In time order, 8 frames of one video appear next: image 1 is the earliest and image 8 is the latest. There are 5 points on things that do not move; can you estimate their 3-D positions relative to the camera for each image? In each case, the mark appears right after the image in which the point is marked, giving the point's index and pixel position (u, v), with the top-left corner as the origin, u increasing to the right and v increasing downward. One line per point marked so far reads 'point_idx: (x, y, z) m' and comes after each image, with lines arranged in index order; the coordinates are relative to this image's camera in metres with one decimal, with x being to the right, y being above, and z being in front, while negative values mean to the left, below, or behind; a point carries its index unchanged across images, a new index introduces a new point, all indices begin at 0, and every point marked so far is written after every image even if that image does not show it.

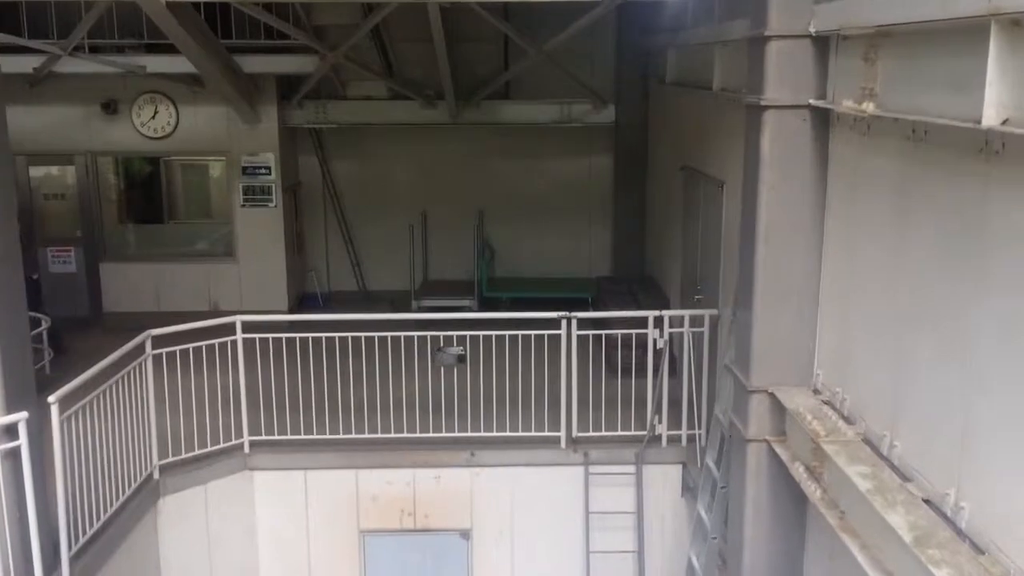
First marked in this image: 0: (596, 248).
0: (+0.9, +0.4, +10.4) m
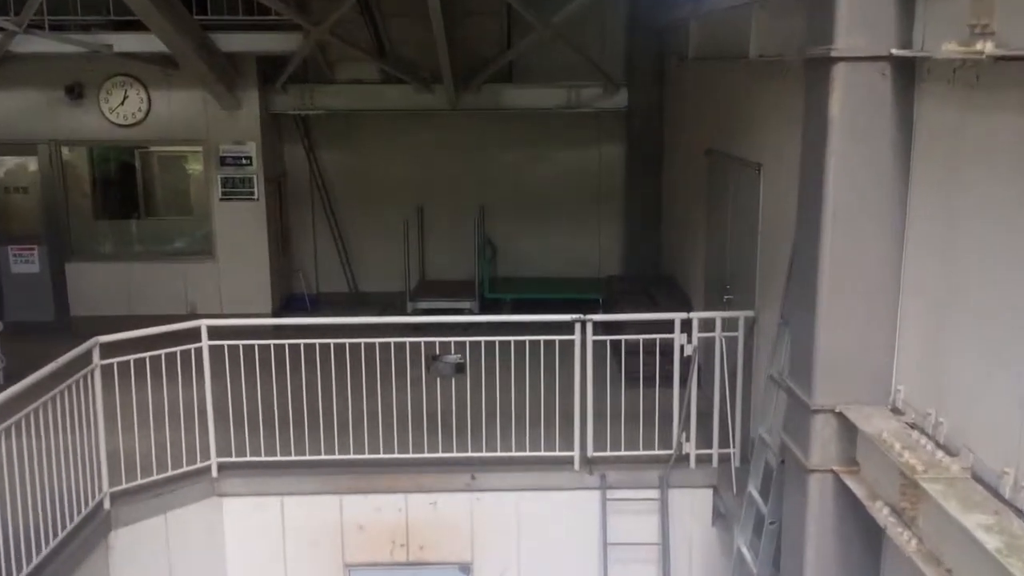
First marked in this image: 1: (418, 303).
0: (+1.0, +0.4, +9.6) m
1: (-0.9, -0.2, +8.7) m
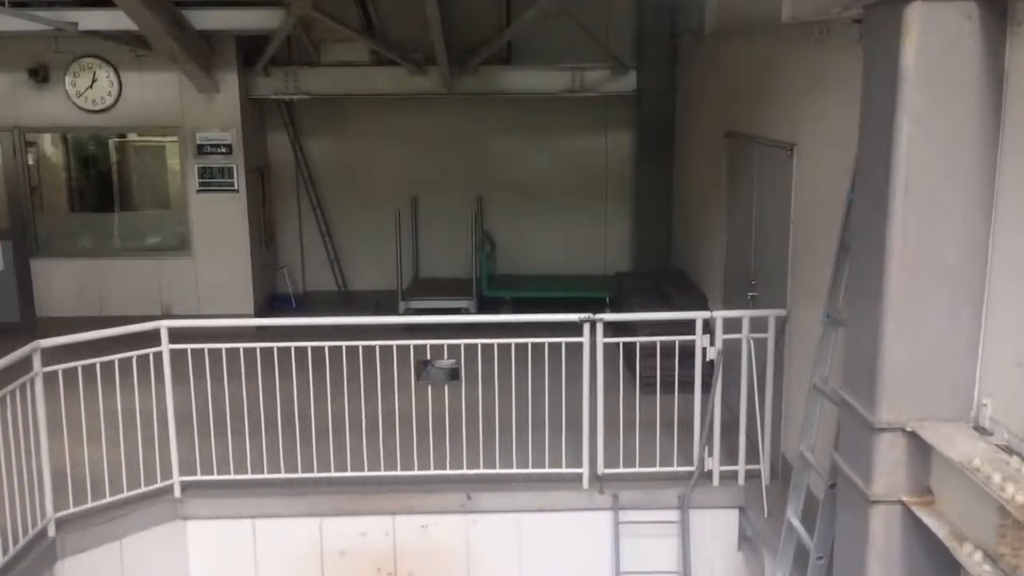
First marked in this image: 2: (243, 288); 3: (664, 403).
0: (+1.0, +0.5, +9.0) m
1: (-0.9, -0.1, +8.1) m
2: (-2.3, 0.0, +8.1) m
3: (+0.9, -0.8, +5.9) m
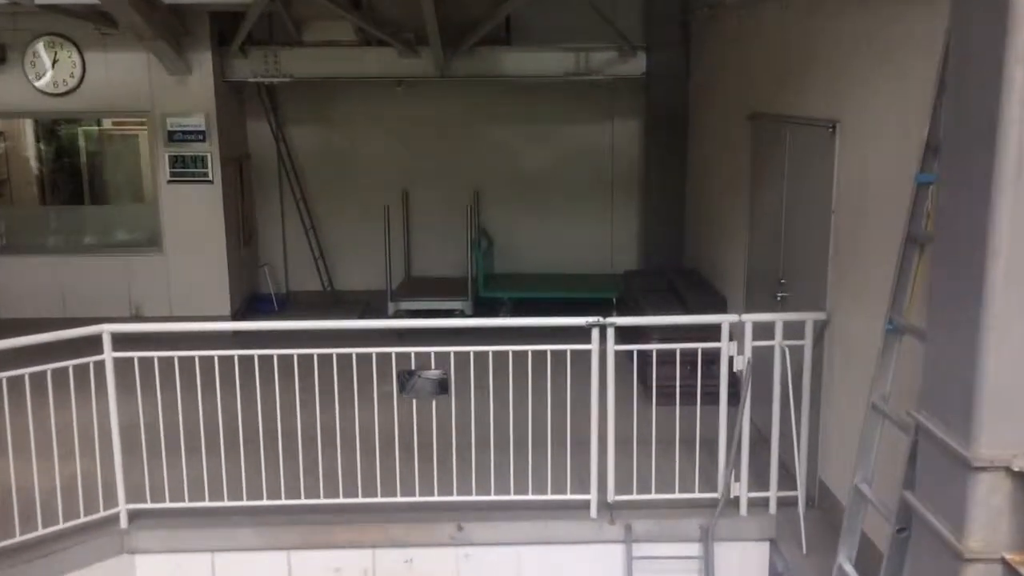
0: (+1.0, +0.5, +8.4) m
1: (-0.9, -0.1, +7.5) m
2: (-2.3, 0.0, +7.5) m
3: (+0.9, -0.8, +5.3) m
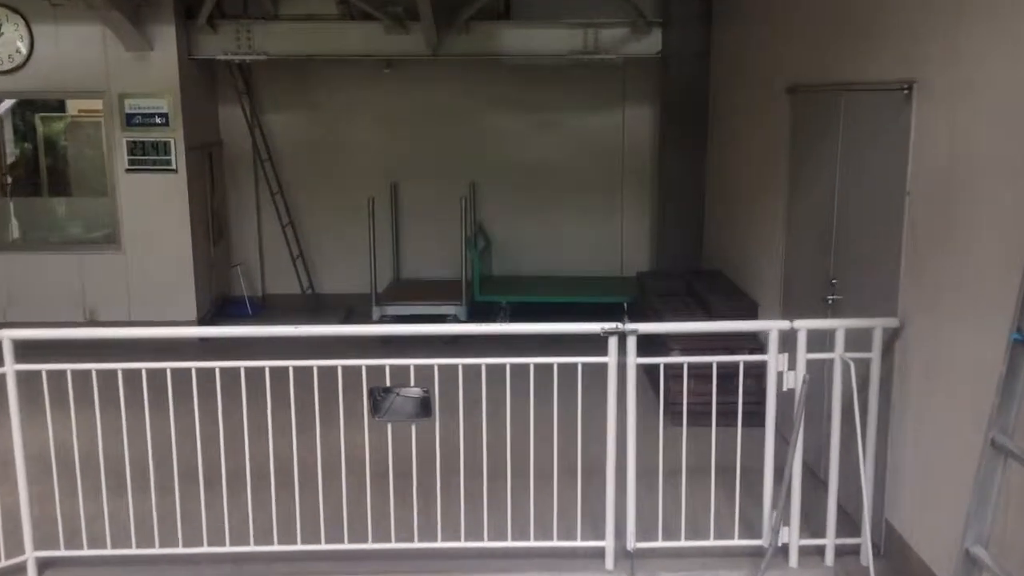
0: (+1.0, +0.4, +7.6) m
1: (-0.9, -0.2, +6.7) m
2: (-2.3, 0.0, +6.7) m
3: (+0.9, -0.8, +4.5) m
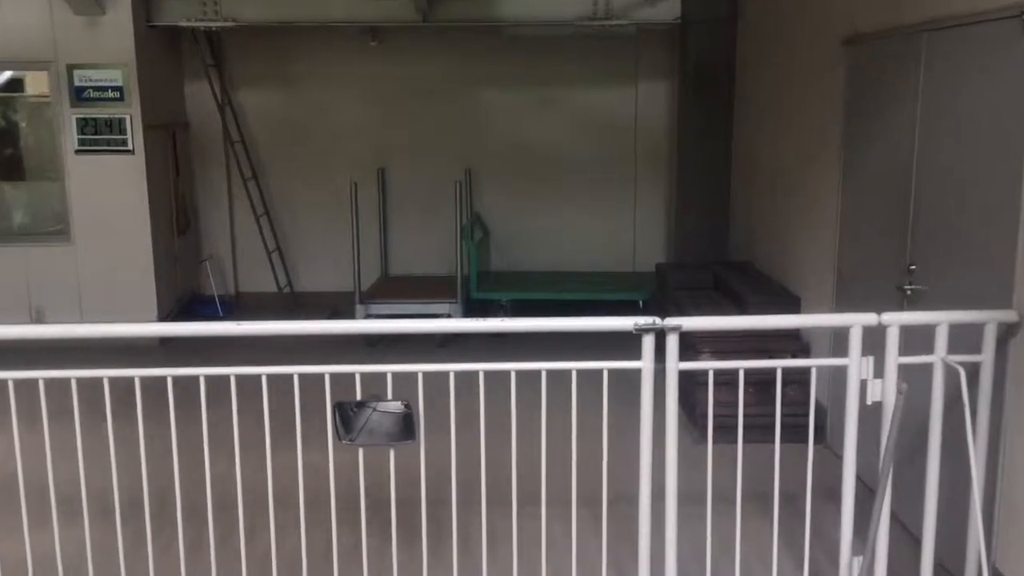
0: (+1.0, +0.5, +6.8) m
1: (-0.9, -0.1, +5.9) m
2: (-2.3, 0.0, +6.0) m
3: (+0.9, -0.7, +3.7) m
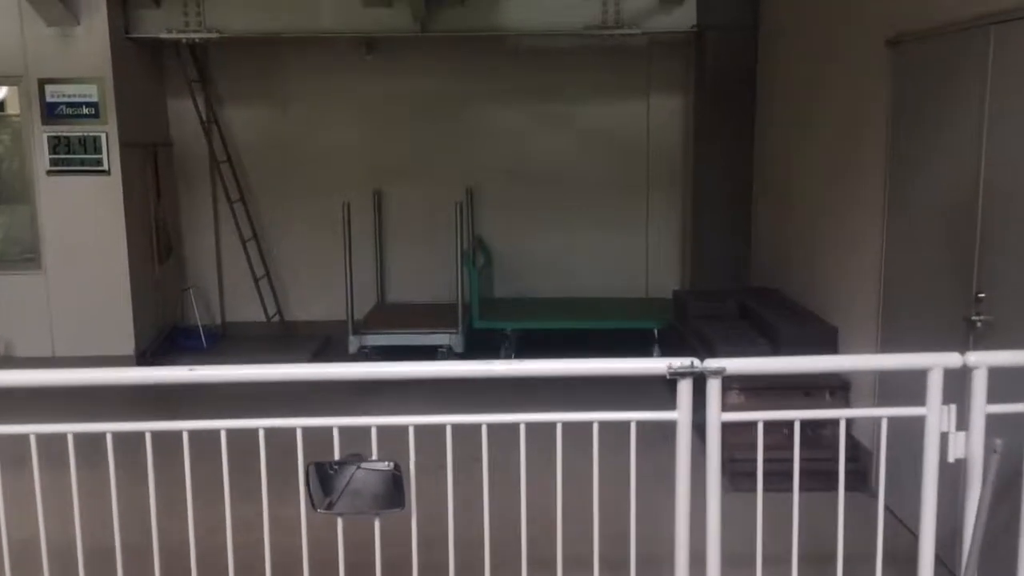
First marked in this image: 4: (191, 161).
0: (+1.0, +0.3, +6.4) m
1: (-0.8, -0.3, +5.5) m
2: (-2.3, -0.2, +5.5) m
3: (+1.0, -0.8, +3.3) m
4: (-2.1, +0.8, +6.3) m
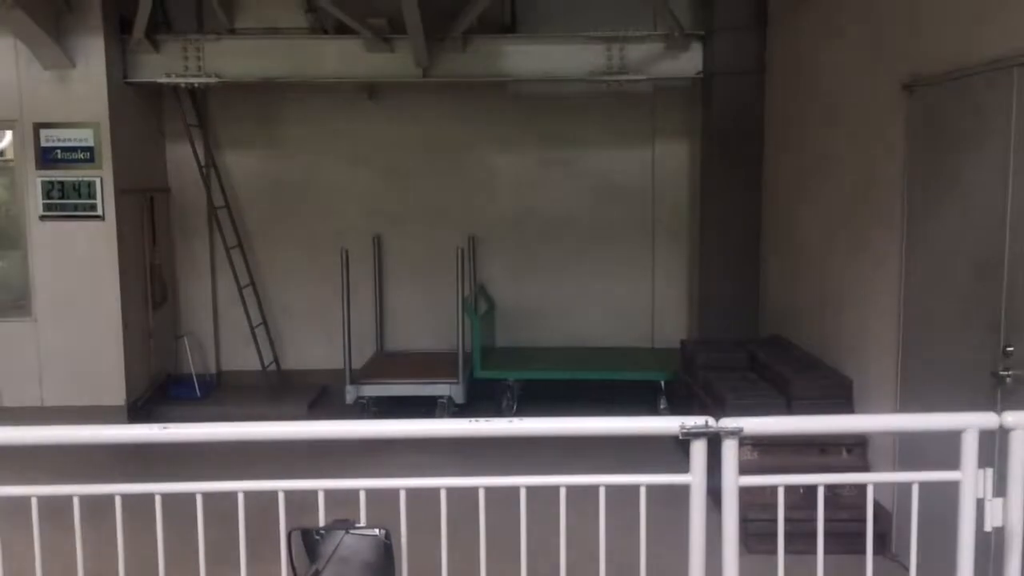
0: (+1.0, -0.1, +6.3) m
1: (-0.8, -0.6, +5.3) m
2: (-2.3, -0.4, +5.4) m
3: (+1.0, -1.0, +3.1) m
4: (-2.1, +0.5, +6.2) m
